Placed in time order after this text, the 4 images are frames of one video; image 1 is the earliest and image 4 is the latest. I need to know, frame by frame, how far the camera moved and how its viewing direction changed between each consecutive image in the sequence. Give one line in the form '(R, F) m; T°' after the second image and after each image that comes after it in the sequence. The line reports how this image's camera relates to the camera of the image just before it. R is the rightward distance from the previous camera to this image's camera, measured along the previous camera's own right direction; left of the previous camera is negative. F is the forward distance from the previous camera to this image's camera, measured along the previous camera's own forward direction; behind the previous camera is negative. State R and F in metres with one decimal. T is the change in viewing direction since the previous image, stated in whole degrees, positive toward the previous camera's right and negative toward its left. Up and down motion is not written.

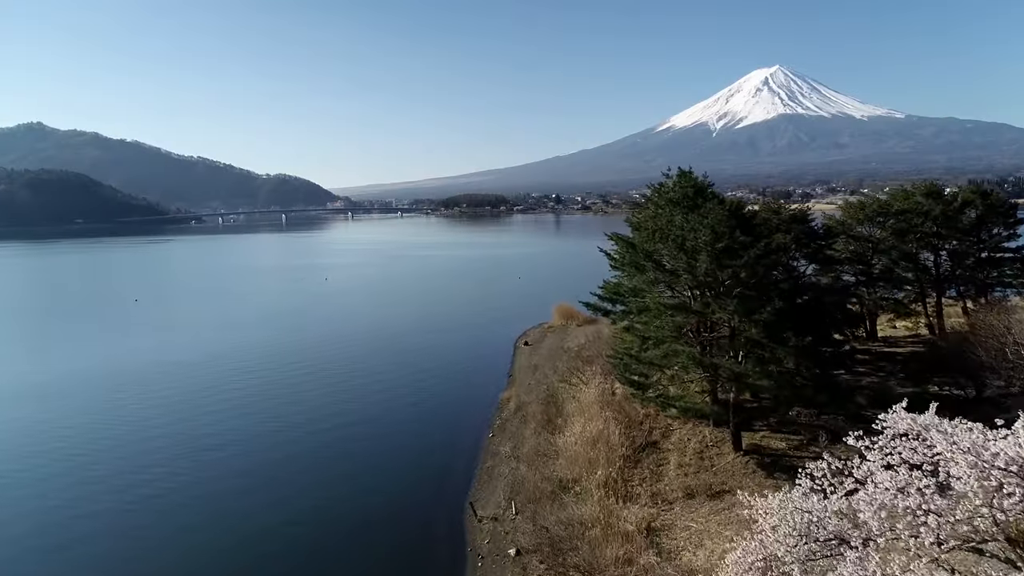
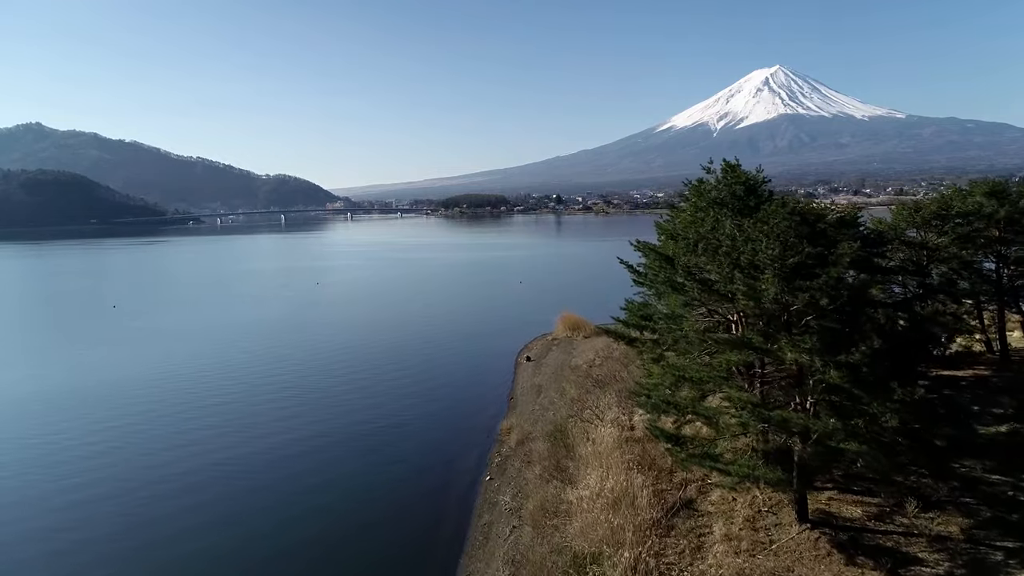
(0.0, +1.0) m; 0°
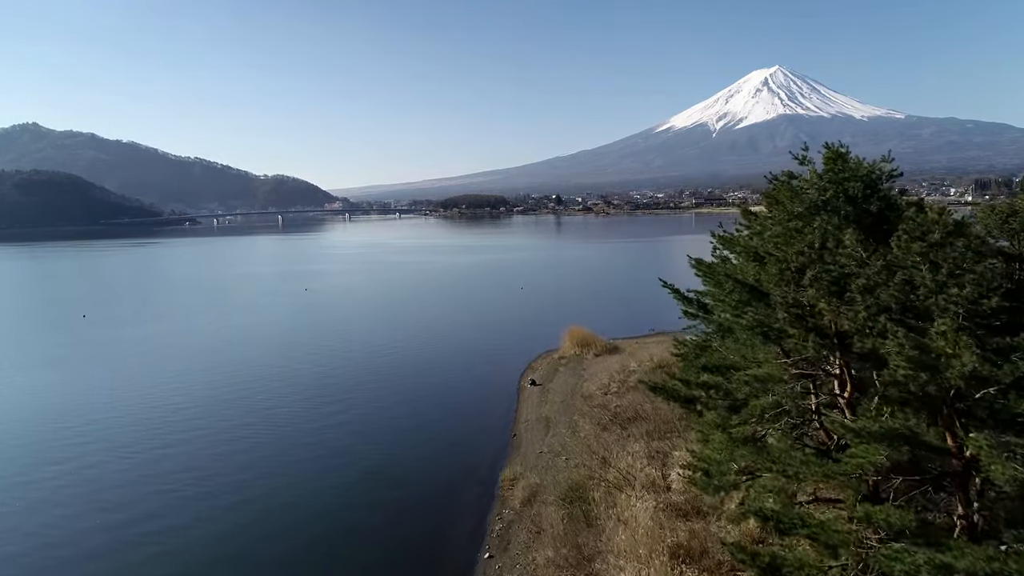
(0.0, +1.2) m; 0°
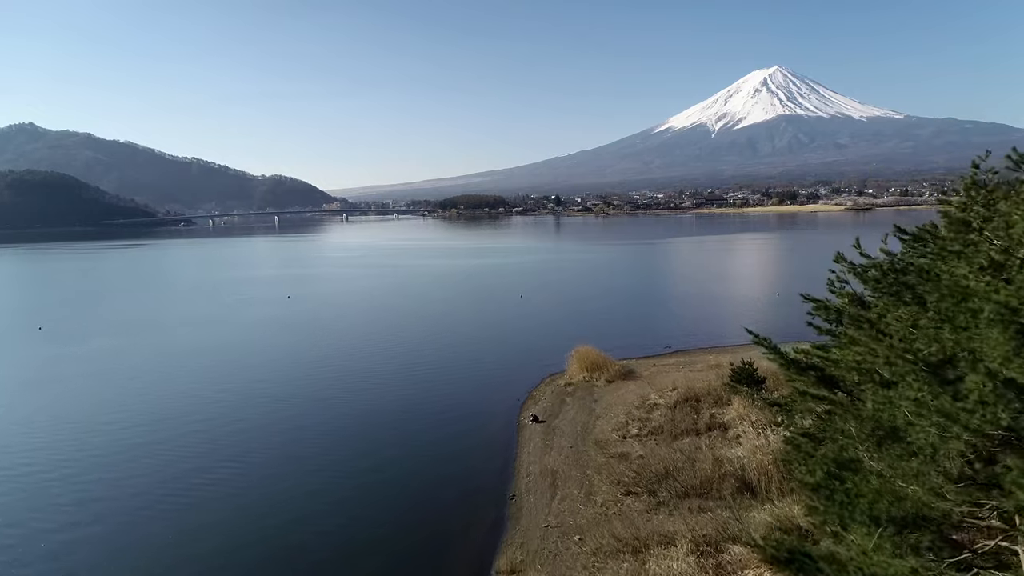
(0.0, +1.4) m; 0°
